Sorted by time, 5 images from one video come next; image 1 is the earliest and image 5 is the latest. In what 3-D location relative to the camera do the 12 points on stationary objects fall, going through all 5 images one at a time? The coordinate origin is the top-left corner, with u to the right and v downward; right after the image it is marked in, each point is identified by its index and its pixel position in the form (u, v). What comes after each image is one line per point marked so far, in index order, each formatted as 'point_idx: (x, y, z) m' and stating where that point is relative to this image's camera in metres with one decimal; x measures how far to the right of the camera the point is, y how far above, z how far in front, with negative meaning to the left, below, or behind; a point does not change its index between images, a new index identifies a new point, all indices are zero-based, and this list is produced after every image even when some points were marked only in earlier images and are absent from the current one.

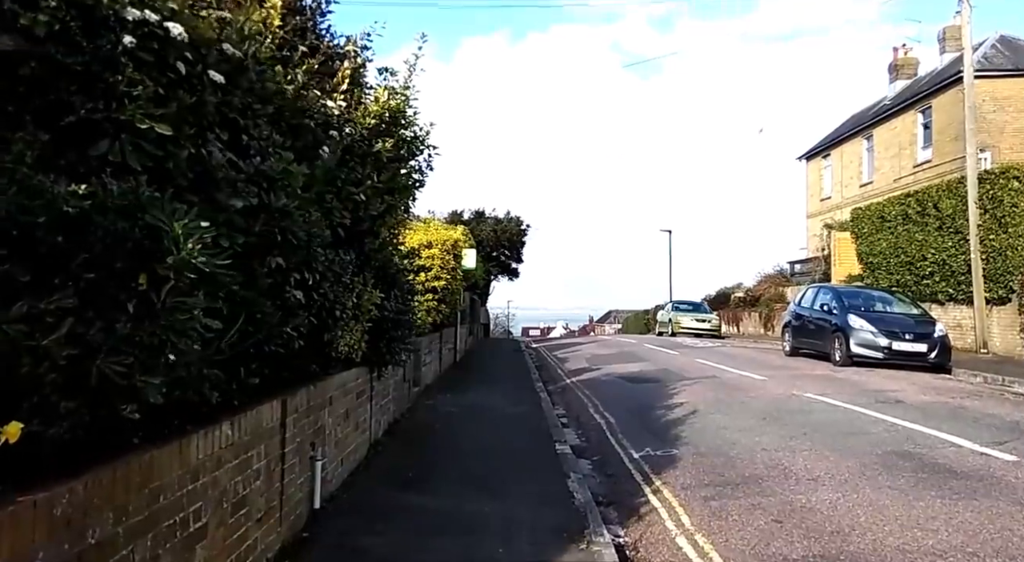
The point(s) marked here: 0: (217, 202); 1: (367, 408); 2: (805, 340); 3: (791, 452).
0: (-1.3, +0.4, +3.1) m
1: (-1.5, -1.4, +7.4) m
2: (+7.1, -1.4, +17.0) m
3: (+2.9, -1.8, +7.4) m
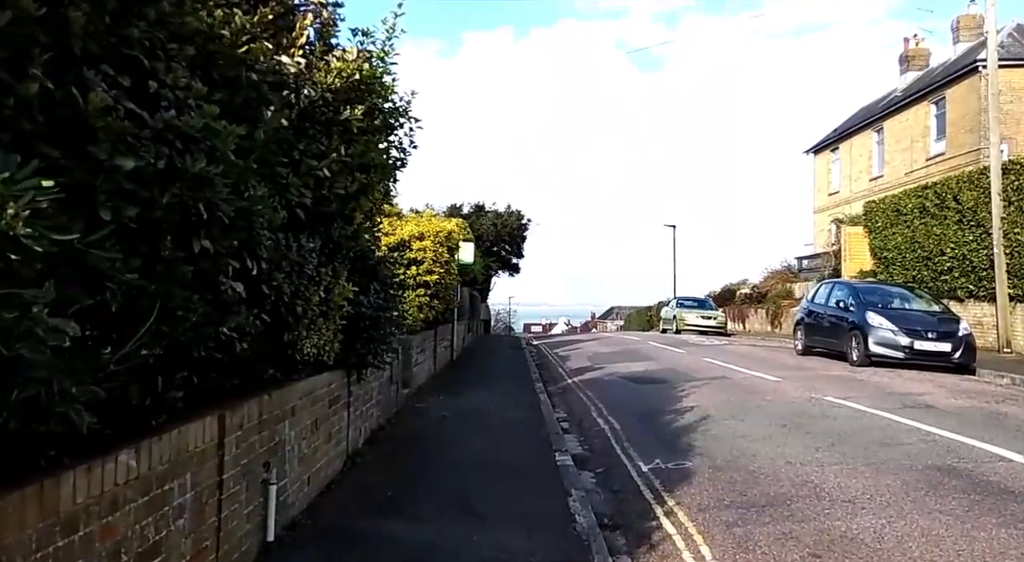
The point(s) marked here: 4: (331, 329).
0: (-1.4, +0.4, +2.3) m
1: (-1.6, -1.3, +6.6) m
2: (+7.0, -1.3, +16.1) m
3: (+2.9, -1.7, +6.6) m
4: (-1.5, -0.4, +5.7) m
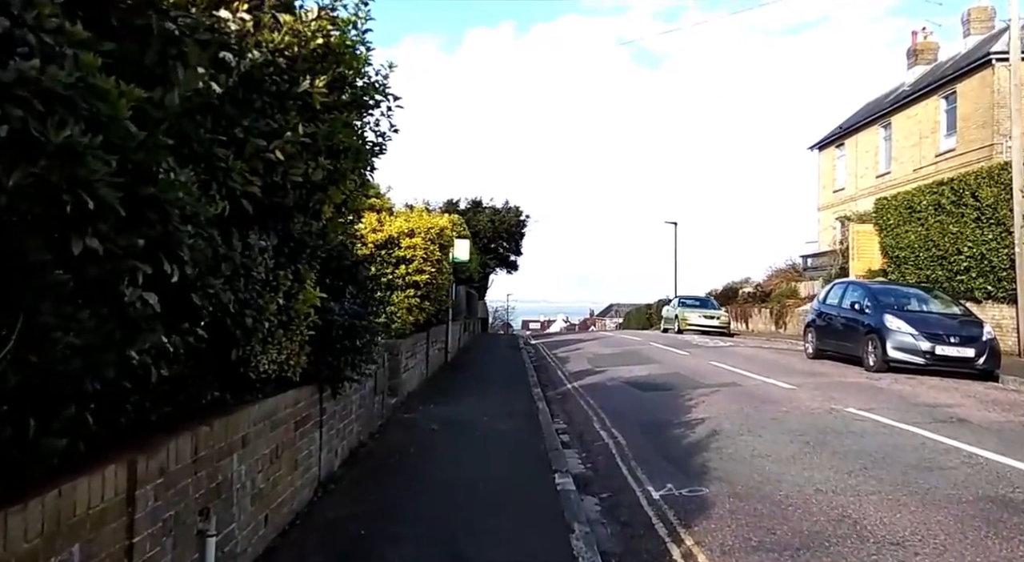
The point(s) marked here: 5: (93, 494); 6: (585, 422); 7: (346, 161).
0: (-1.4, +0.4, +1.5) m
1: (-1.6, -1.3, +5.8) m
2: (+7.0, -1.3, +15.3) m
3: (+2.8, -1.8, +5.8) m
4: (-1.5, -0.4, +4.9) m
5: (-1.6, -0.8, +2.7) m
6: (+1.1, -2.1, +10.3) m
7: (-1.1, +0.8, +4.7) m
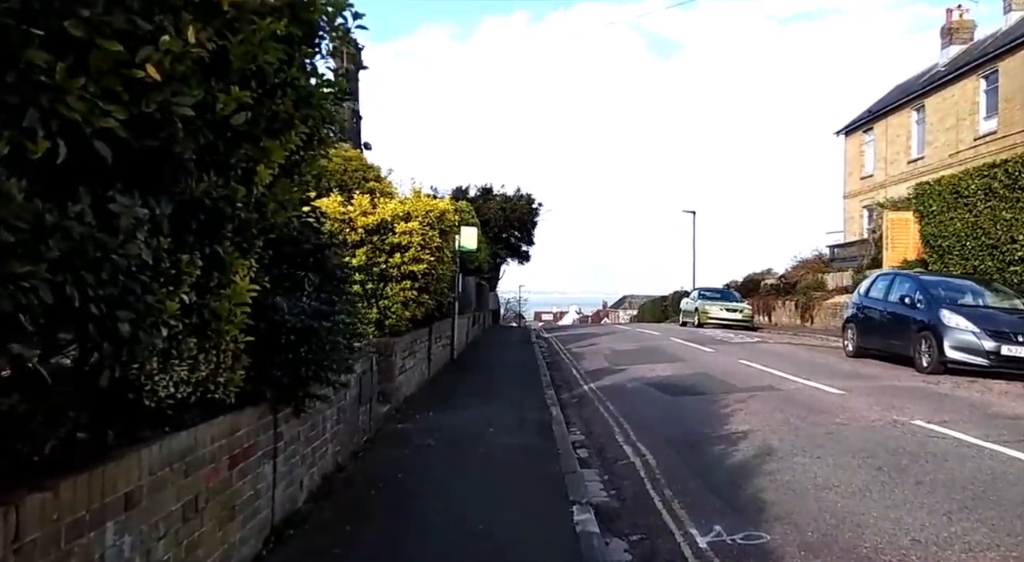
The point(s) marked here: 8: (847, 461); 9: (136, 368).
0: (-1.4, +0.4, +0.2) m
1: (-1.6, -1.2, +4.5) m
2: (+7.2, -1.2, +13.9) m
3: (+2.9, -1.7, +4.4) m
4: (-1.5, -0.4, +3.6) m
5: (-1.6, -0.8, +1.3) m
6: (+1.2, -1.9, +9.0) m
7: (-1.1, +0.9, +3.3) m
8: (+3.2, -1.7, +6.6) m
9: (-1.6, -0.4, +2.9) m
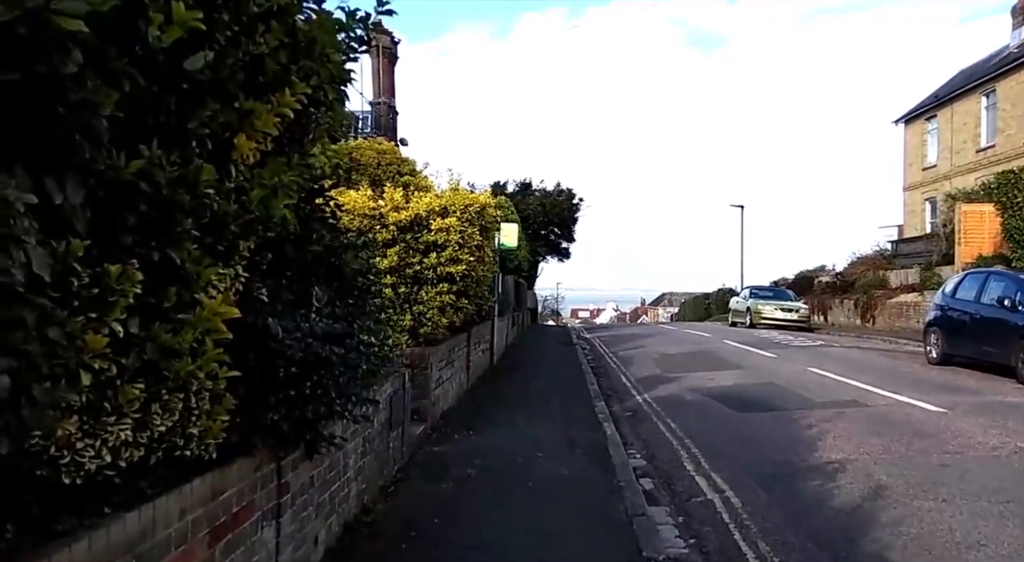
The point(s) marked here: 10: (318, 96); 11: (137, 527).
0: (-1.3, +0.3, -0.9) m
1: (-1.2, -1.3, +3.5) m
2: (+8.0, -1.1, +12.4) m
3: (+3.2, -1.8, +3.2) m
4: (-1.2, -0.4, +2.6) m
5: (-1.4, -0.8, +0.3) m
6: (+1.8, -2.0, +7.8) m
7: (-0.8, +0.8, +2.3) m
8: (+3.6, -1.7, +5.4) m
9: (-1.3, -0.4, +1.9) m
10: (-0.8, +0.8, +3.1) m
11: (-1.3, -0.9, +2.5) m
